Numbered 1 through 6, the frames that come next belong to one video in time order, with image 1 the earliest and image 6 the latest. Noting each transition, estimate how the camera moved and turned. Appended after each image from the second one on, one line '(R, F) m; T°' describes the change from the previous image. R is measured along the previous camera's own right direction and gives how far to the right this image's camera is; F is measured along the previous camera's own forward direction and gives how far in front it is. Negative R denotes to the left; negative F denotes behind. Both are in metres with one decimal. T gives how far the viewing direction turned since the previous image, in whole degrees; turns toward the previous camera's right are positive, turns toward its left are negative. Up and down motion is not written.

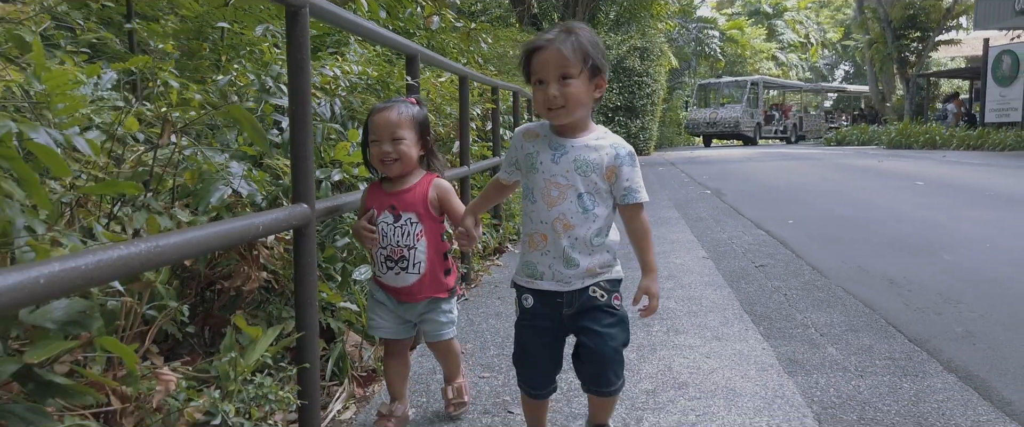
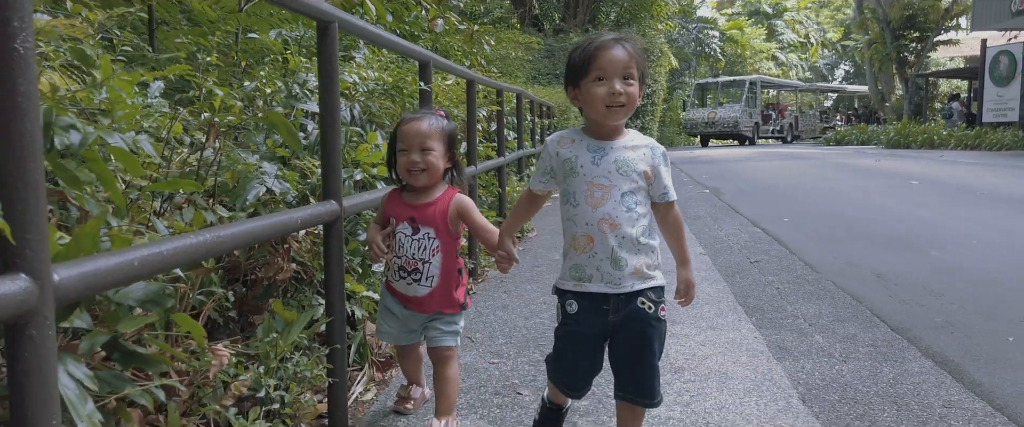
(0.0, -0.2) m; 0°
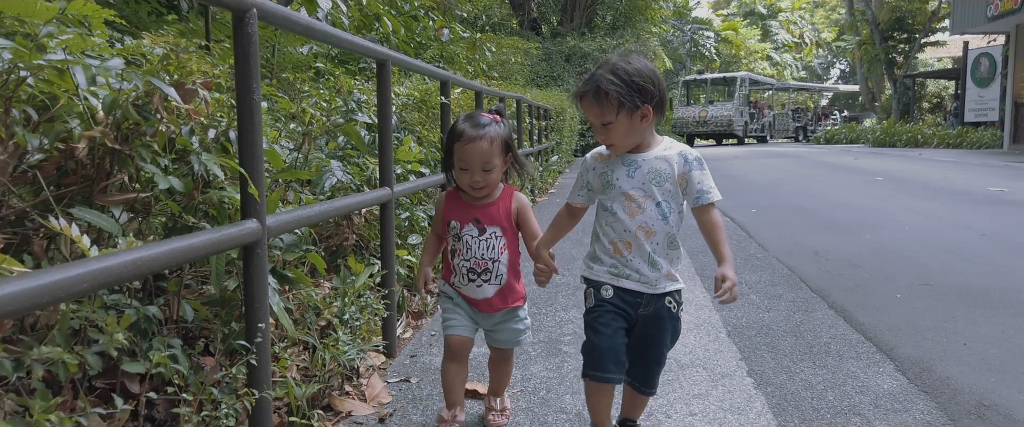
(0.0, -0.8) m; 0°
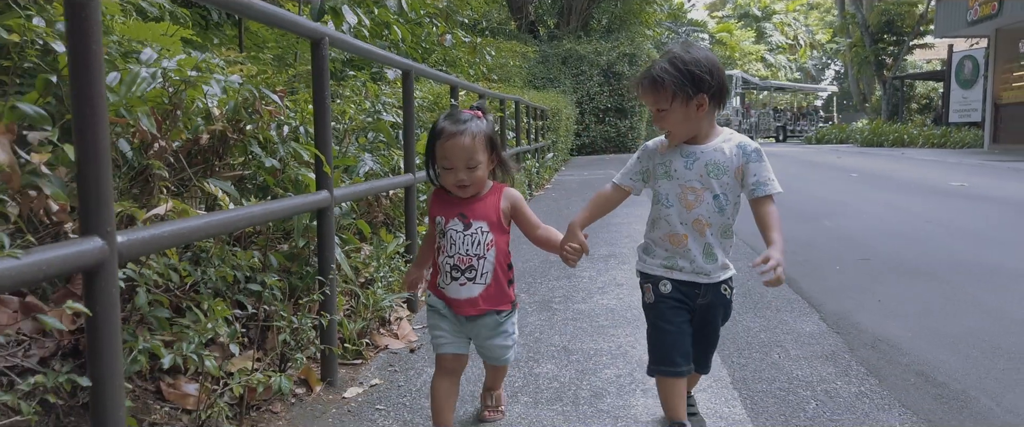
(0.0, -0.7) m; 0°
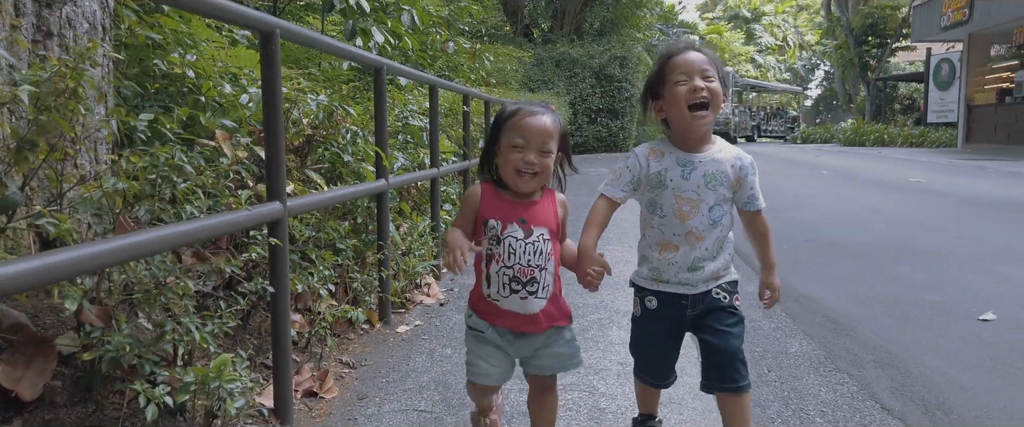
(-0.1, -0.9) m; 0°
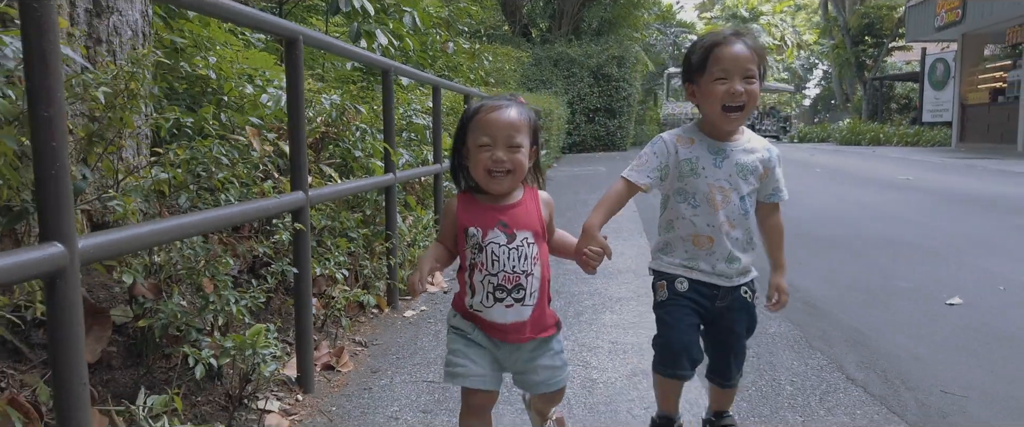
(0.0, -0.2) m; 0°
